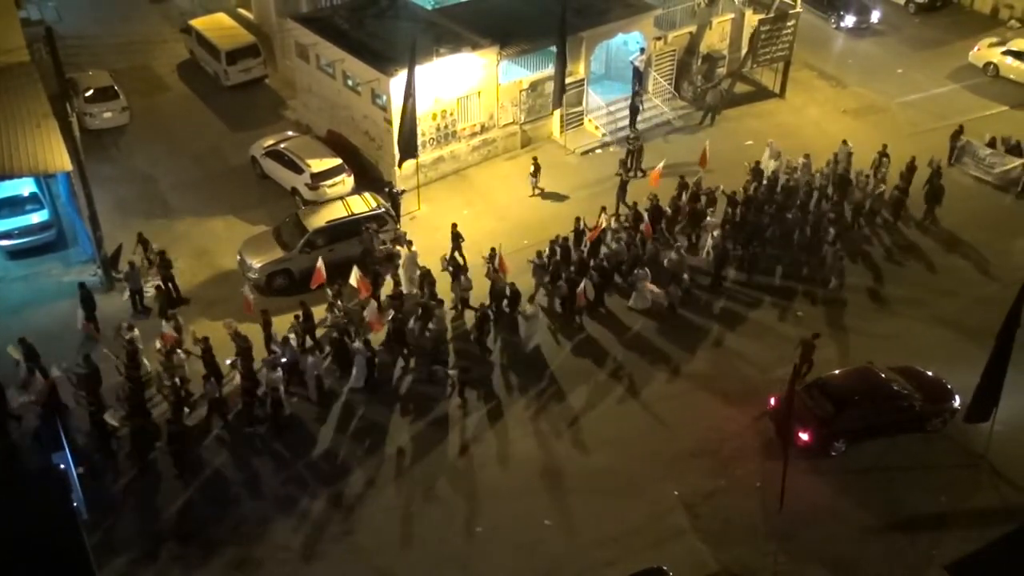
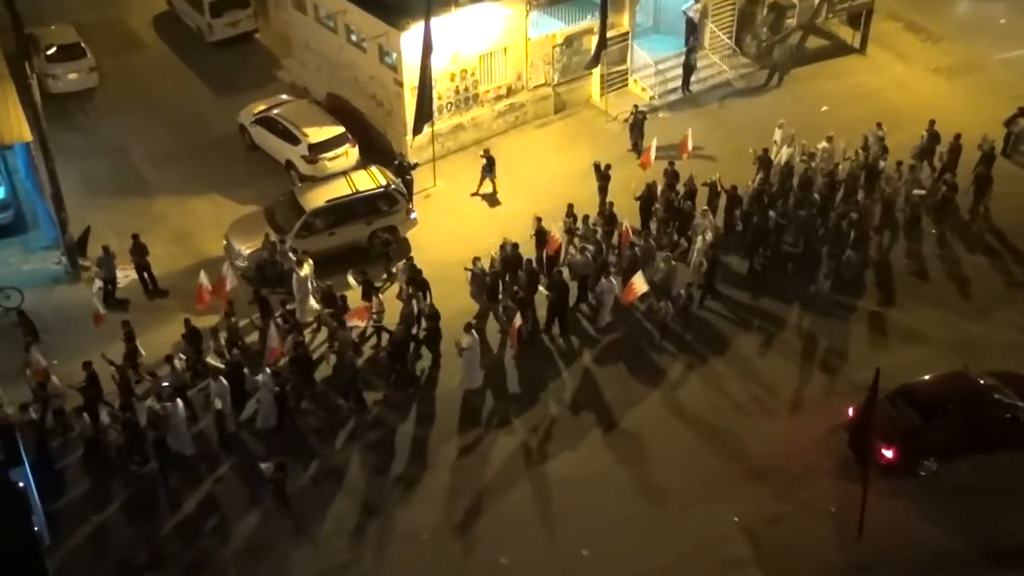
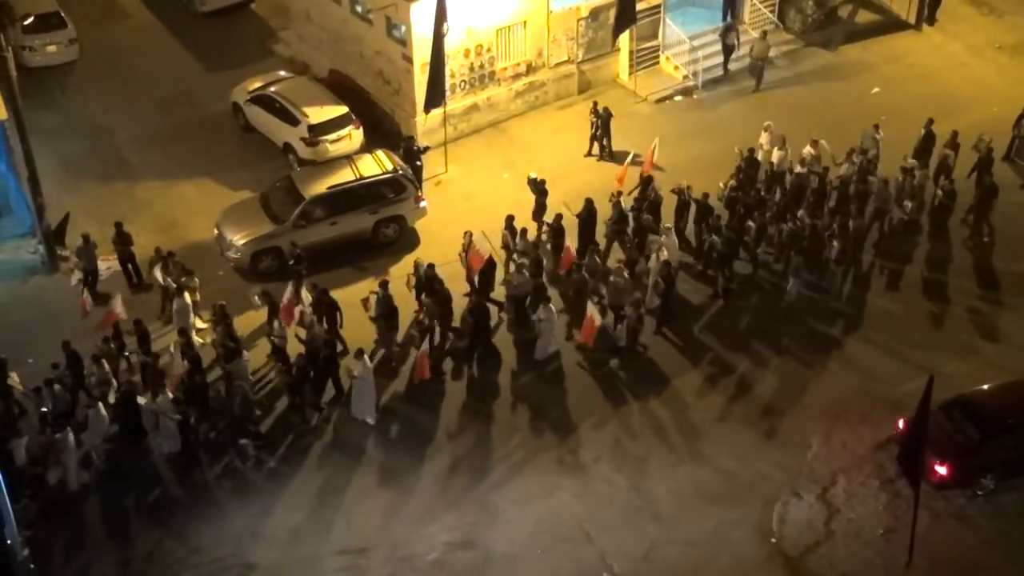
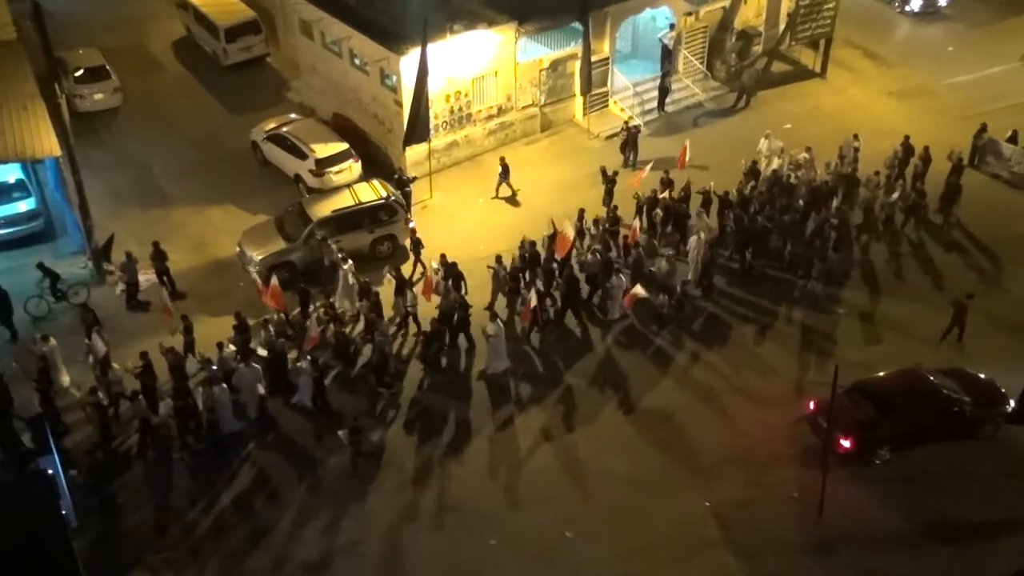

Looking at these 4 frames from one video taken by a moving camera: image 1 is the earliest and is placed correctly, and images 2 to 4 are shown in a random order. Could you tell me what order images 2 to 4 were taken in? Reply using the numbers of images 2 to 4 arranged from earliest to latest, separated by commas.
4, 2, 3
